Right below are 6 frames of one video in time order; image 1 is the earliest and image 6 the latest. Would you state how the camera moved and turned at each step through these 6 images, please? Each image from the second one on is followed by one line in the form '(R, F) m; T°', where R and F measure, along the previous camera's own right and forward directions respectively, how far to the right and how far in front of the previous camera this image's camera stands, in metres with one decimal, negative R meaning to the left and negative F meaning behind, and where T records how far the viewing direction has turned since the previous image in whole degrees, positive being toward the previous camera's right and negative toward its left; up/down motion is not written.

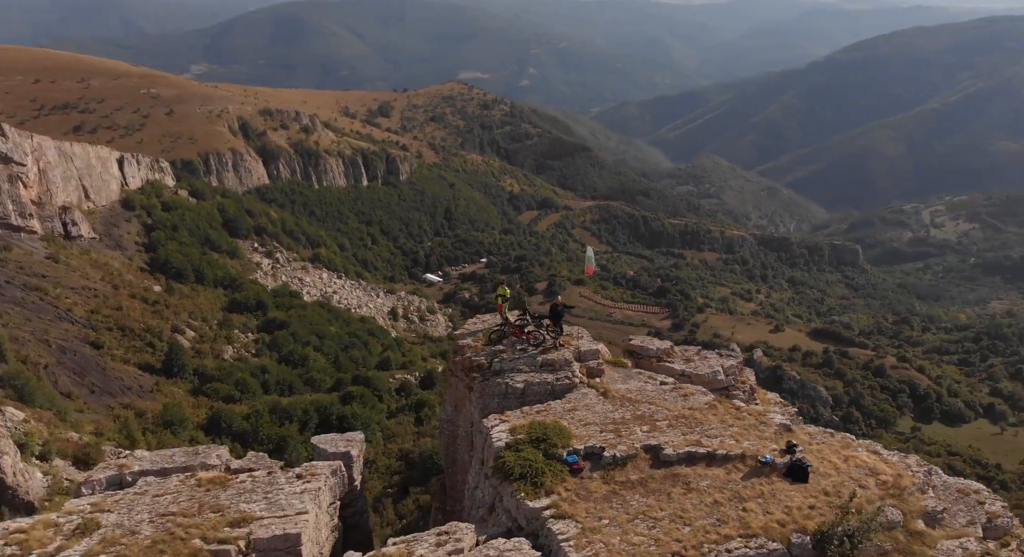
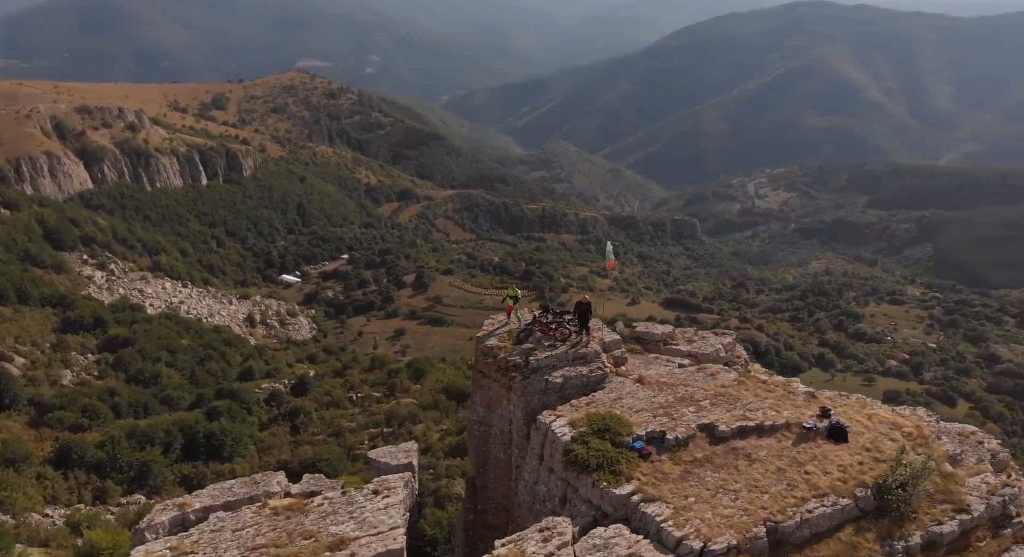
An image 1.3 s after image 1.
(-4.3, +0.1) m; +12°
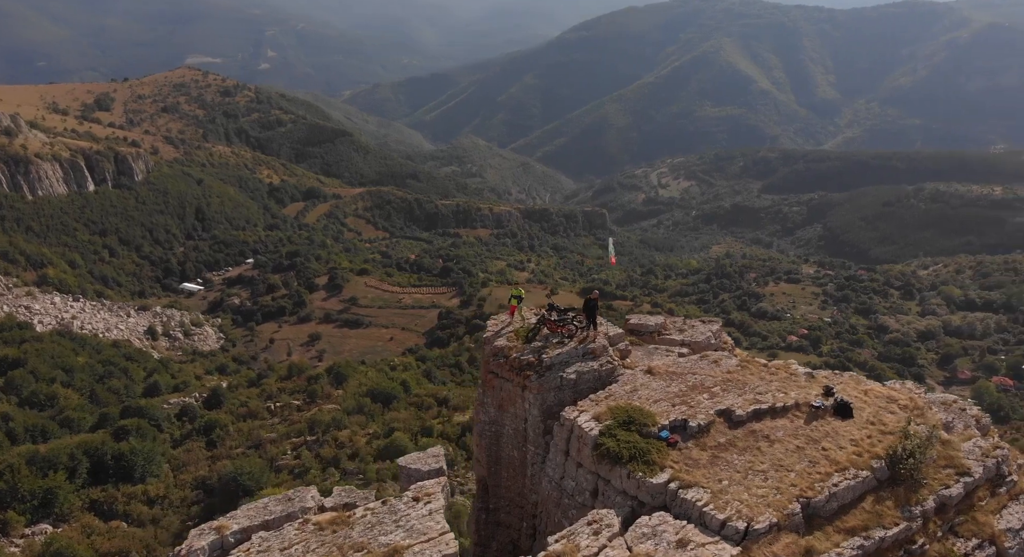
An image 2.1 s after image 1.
(-2.5, 0.0) m; +7°
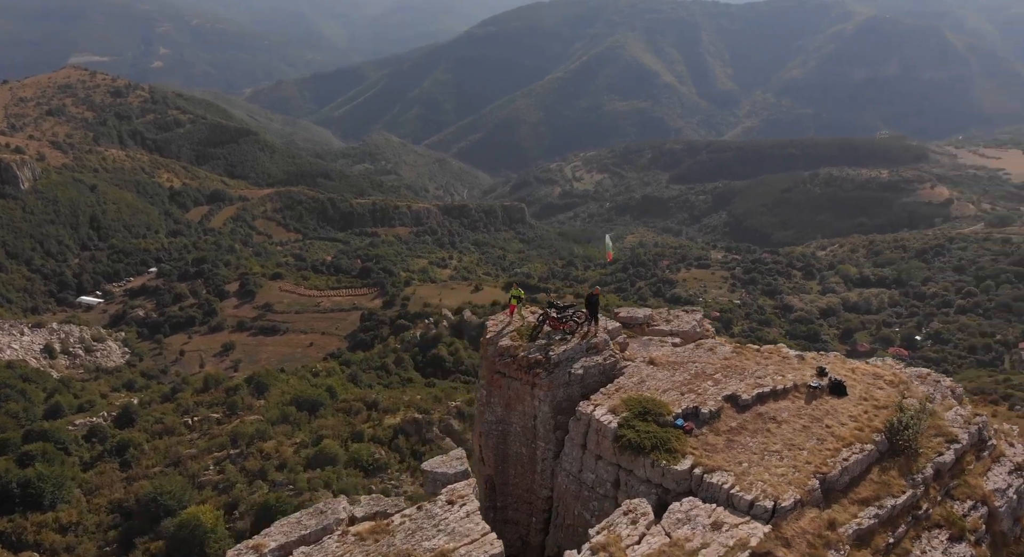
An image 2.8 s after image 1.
(-2.3, 0.0) m; +7°
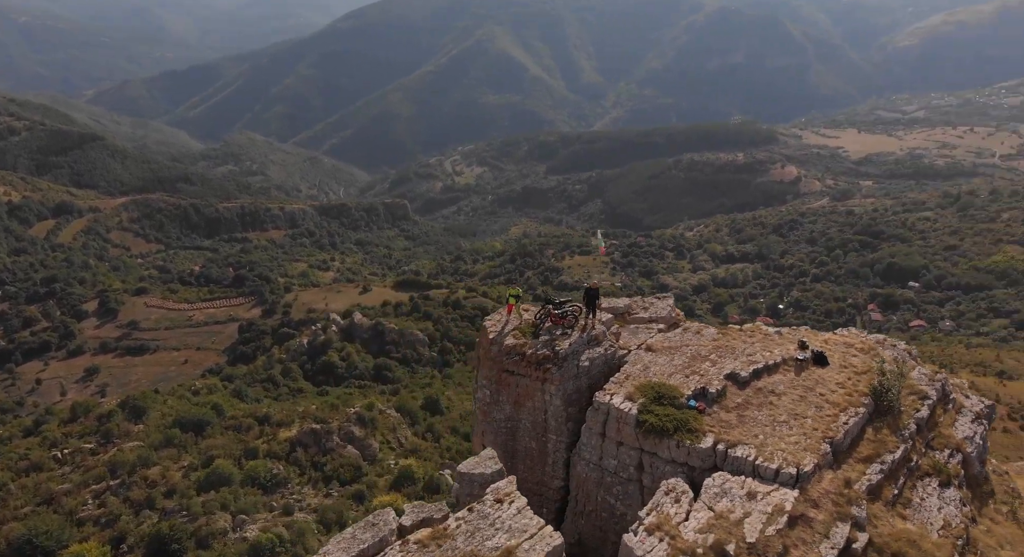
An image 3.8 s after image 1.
(-3.3, 0.0) m; +10°
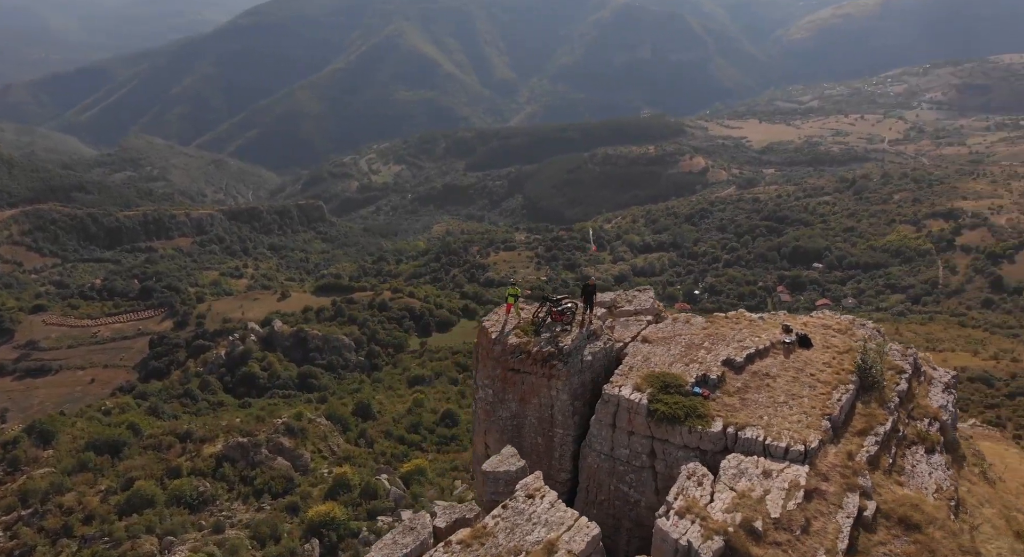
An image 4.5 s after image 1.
(-2.2, -0.1) m; +7°
